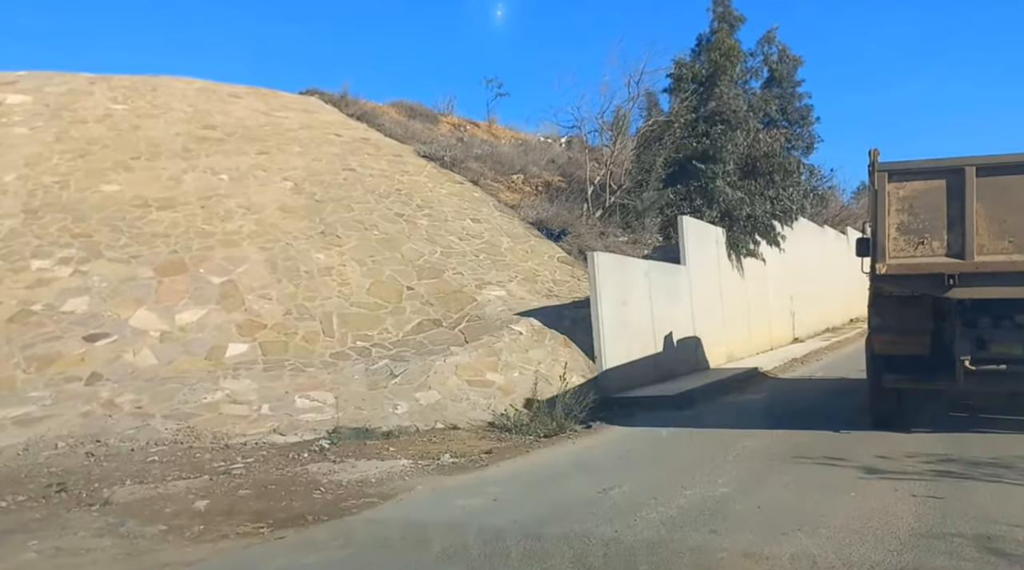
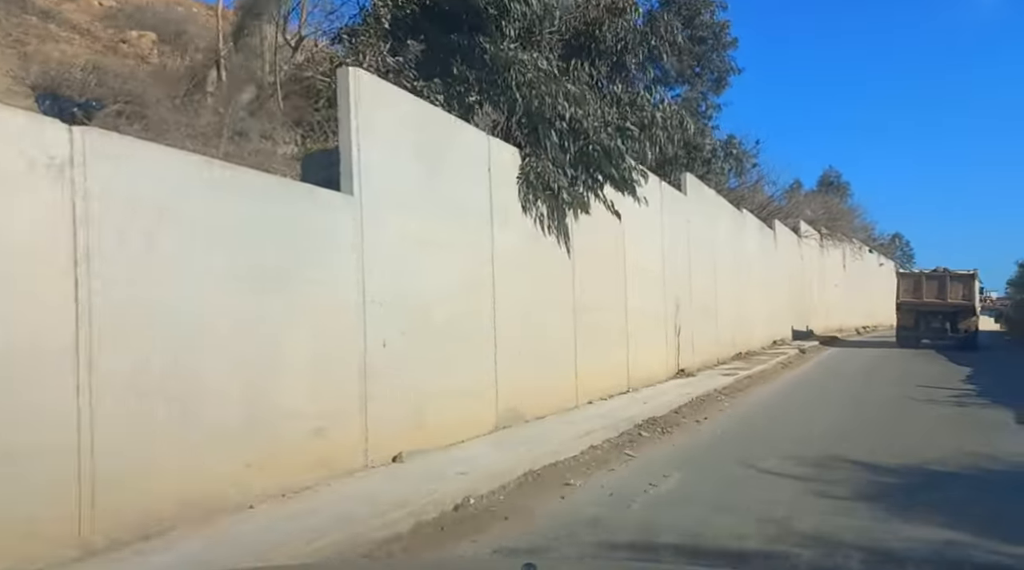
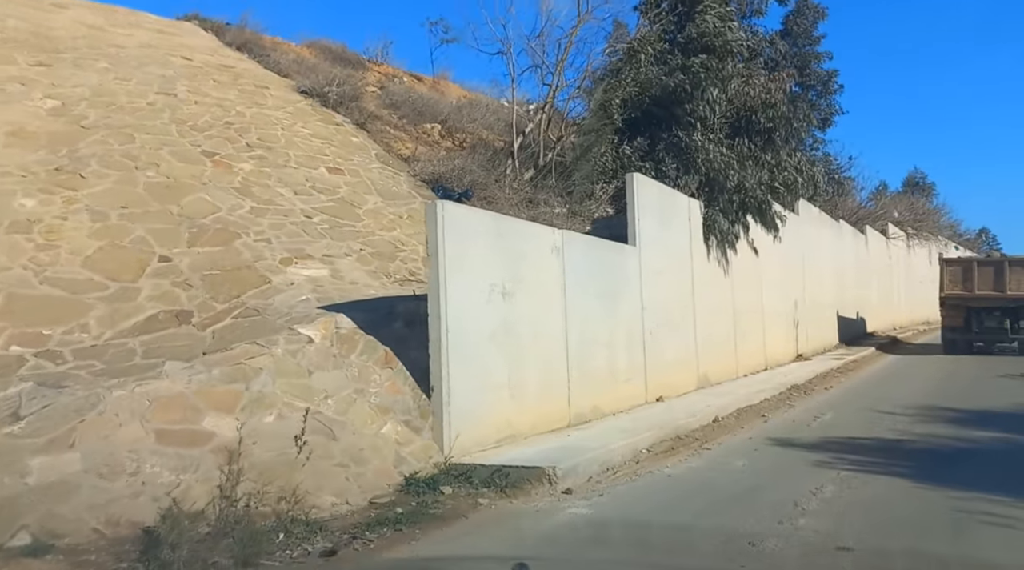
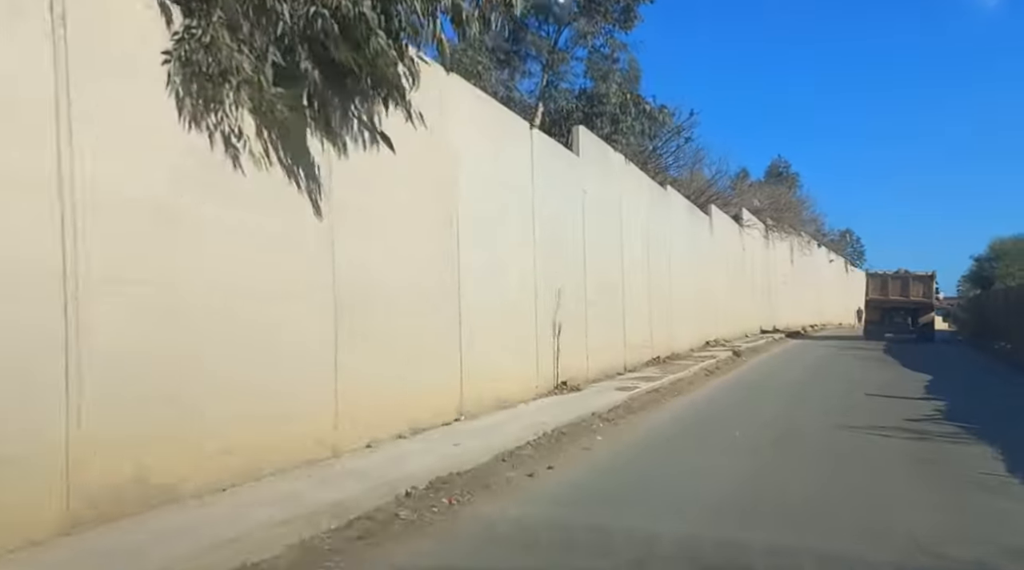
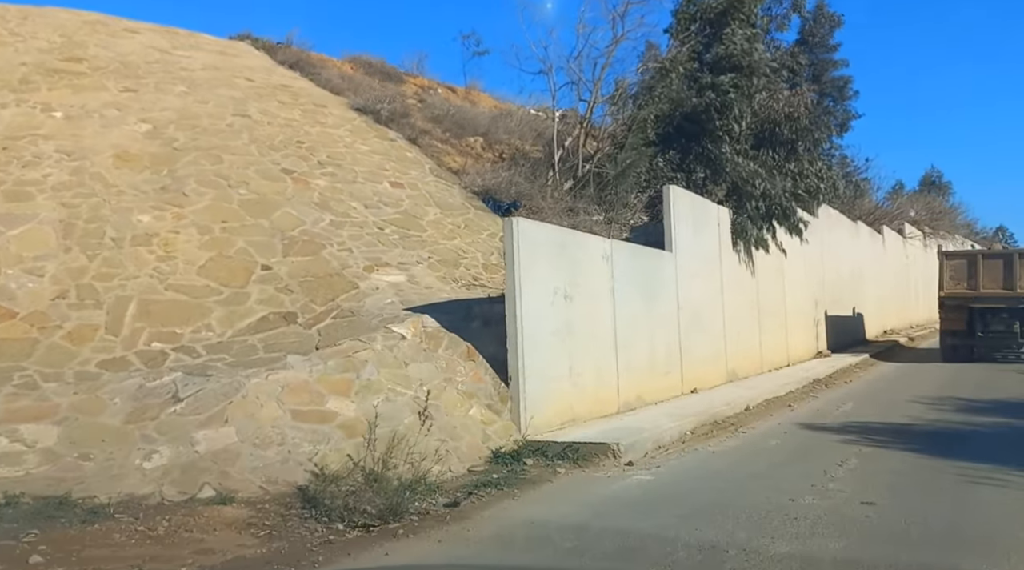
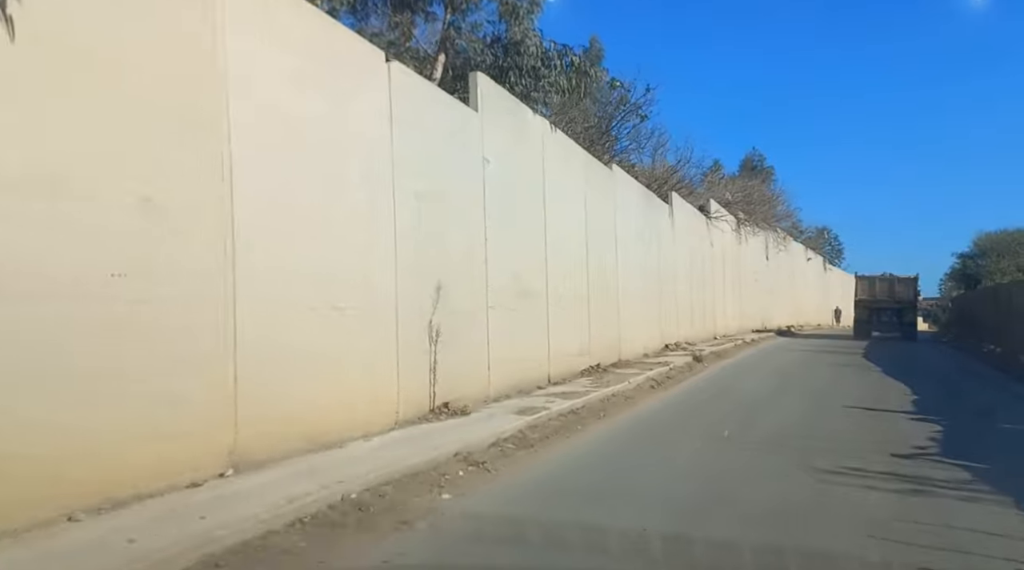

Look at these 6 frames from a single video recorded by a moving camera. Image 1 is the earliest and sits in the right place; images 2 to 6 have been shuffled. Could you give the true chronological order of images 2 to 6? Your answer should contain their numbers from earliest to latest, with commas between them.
5, 3, 2, 4, 6
